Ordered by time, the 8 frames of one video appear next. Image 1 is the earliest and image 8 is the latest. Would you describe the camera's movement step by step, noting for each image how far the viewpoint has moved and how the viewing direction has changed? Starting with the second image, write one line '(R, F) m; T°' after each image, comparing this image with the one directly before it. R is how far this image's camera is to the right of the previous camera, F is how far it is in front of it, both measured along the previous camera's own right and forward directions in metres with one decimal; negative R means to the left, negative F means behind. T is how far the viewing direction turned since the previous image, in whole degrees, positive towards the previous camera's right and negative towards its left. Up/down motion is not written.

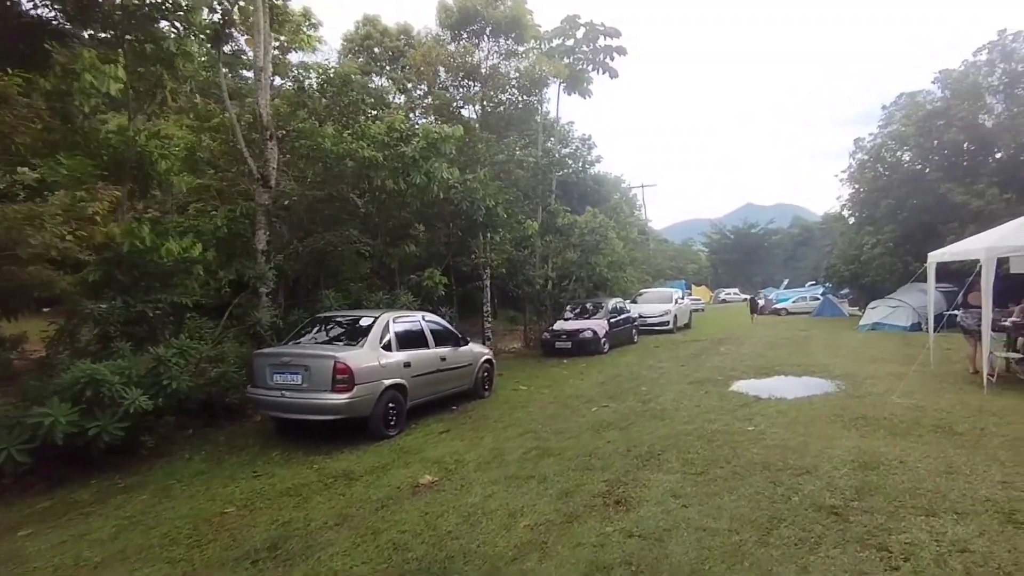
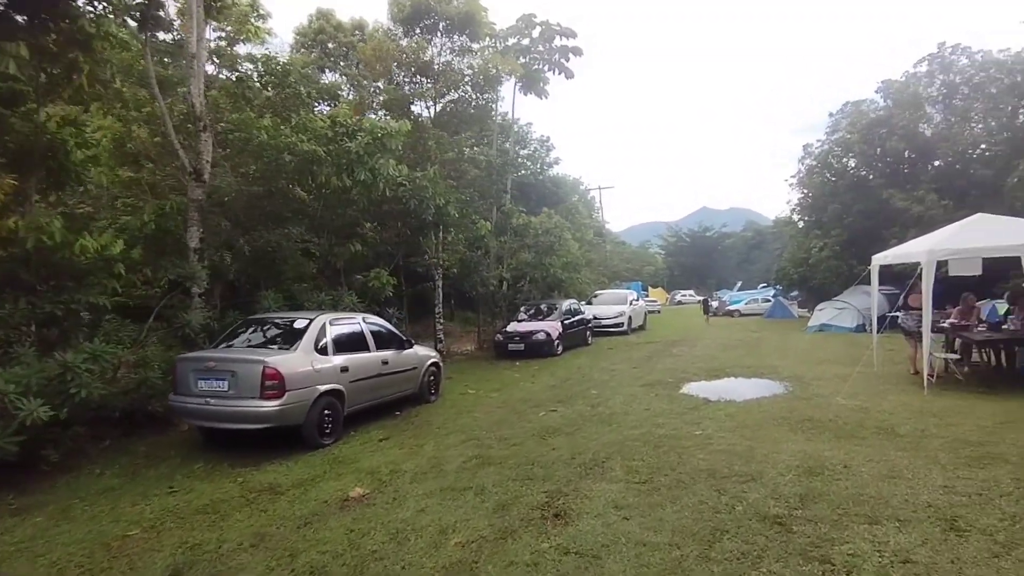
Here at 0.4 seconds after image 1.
(+0.2, +0.2) m; +4°
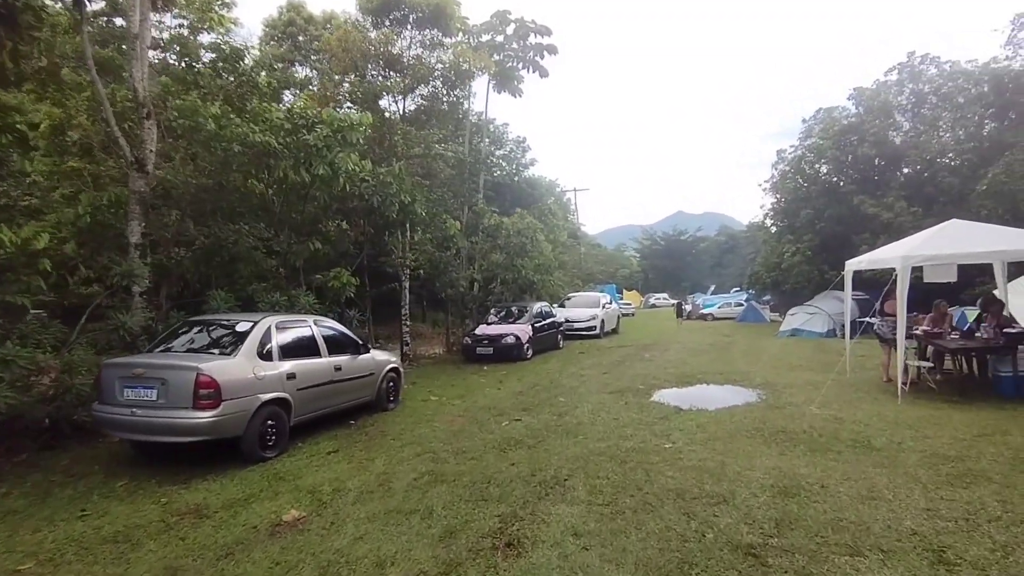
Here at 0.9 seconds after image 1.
(+0.1, +0.4) m; +2°
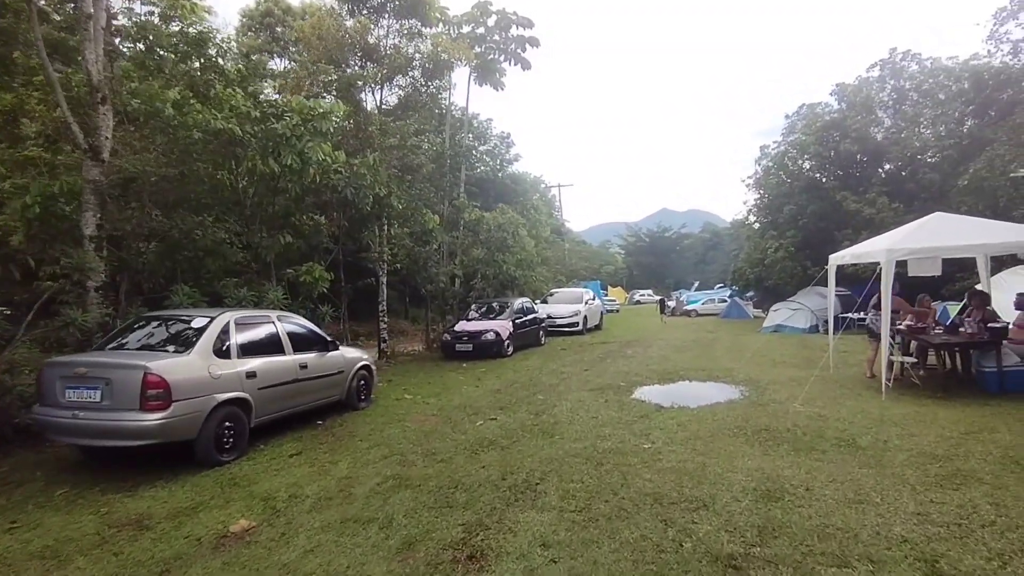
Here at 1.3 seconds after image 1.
(+0.1, +0.3) m; +1°
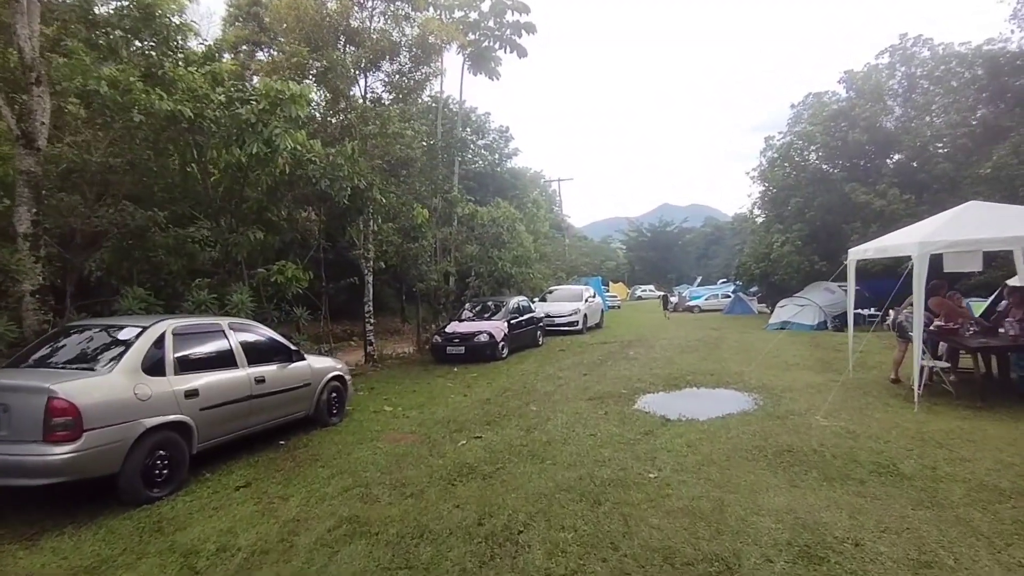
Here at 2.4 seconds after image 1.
(+0.1, +0.8) m; 0°
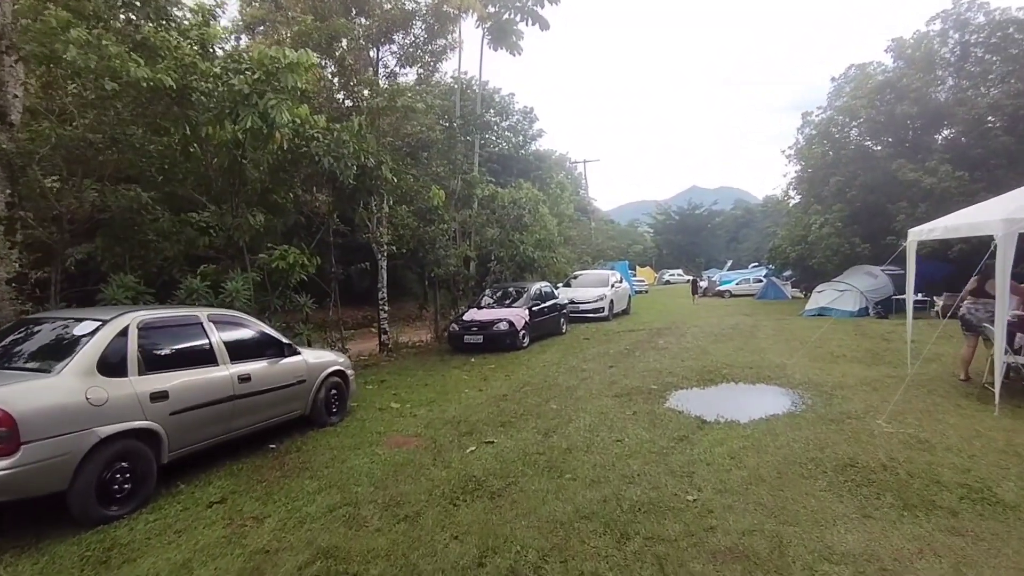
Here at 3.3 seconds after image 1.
(+0.1, +0.7) m; -2°
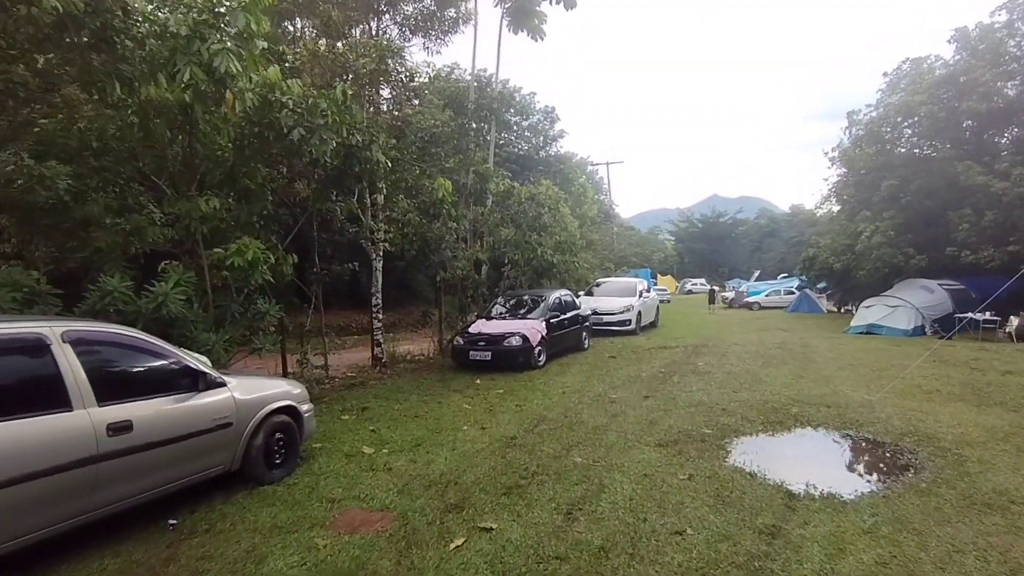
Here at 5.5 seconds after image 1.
(0.0, +1.7) m; -2°
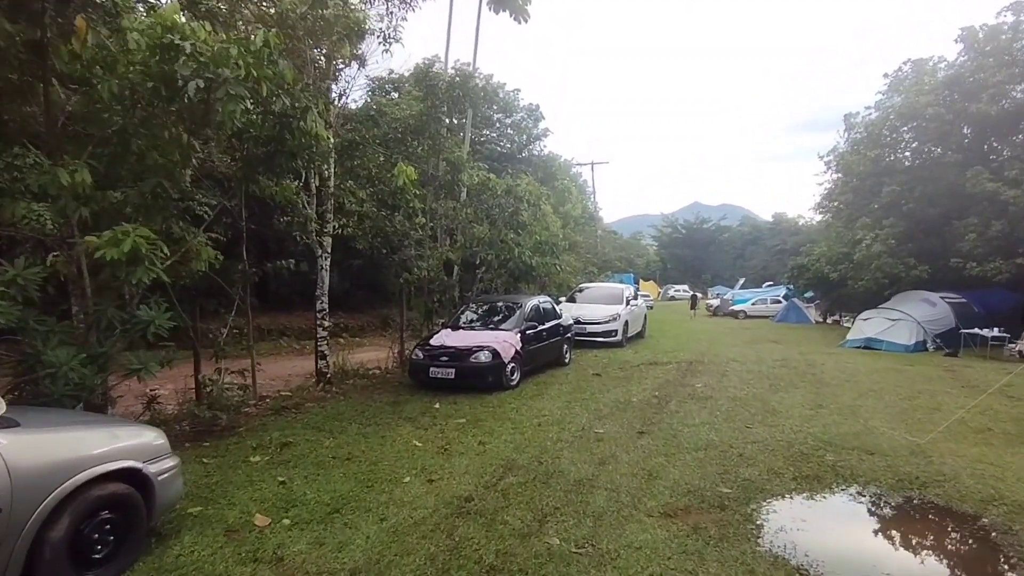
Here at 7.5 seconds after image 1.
(+0.2, +1.4) m; +2°
